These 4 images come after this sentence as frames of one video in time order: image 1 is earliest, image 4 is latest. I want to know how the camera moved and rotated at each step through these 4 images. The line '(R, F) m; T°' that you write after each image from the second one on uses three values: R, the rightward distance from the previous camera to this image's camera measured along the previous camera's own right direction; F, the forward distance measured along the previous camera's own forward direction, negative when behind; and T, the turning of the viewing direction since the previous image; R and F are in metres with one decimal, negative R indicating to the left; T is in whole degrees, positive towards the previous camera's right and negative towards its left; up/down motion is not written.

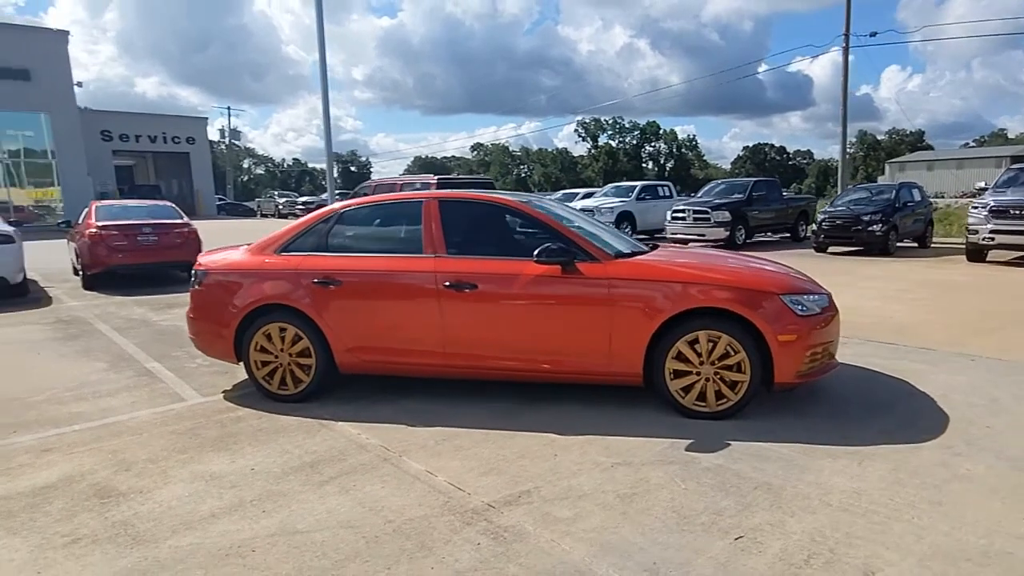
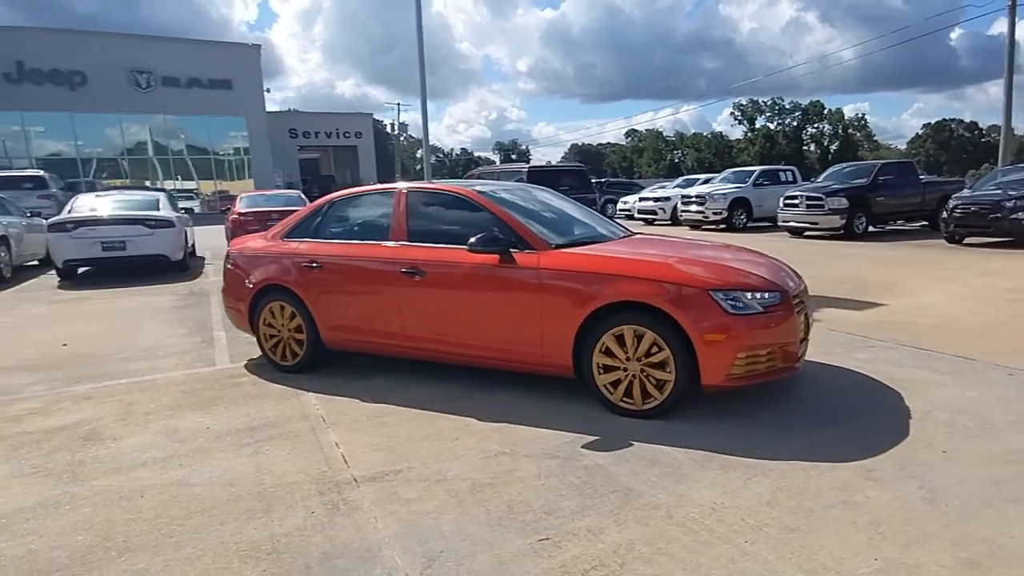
(+1.7, +0.2) m; -15°
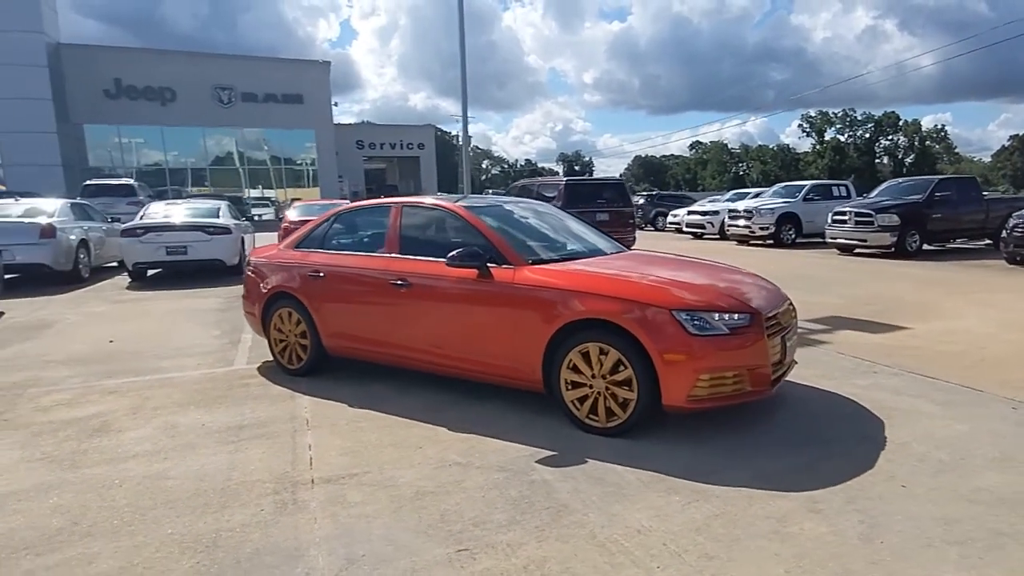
(+0.7, 0.0) m; -6°
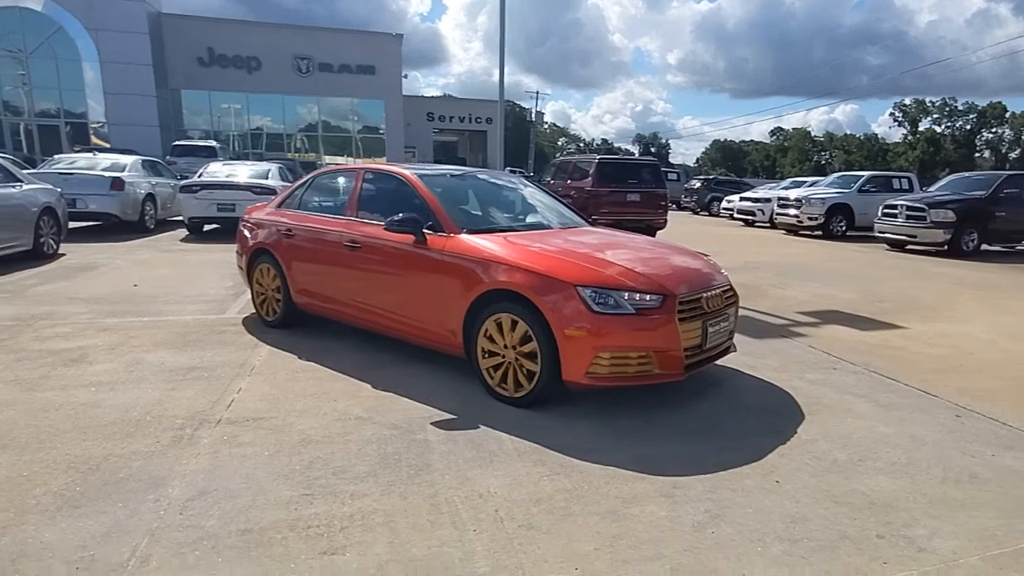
(+1.0, +0.1) m; -7°
